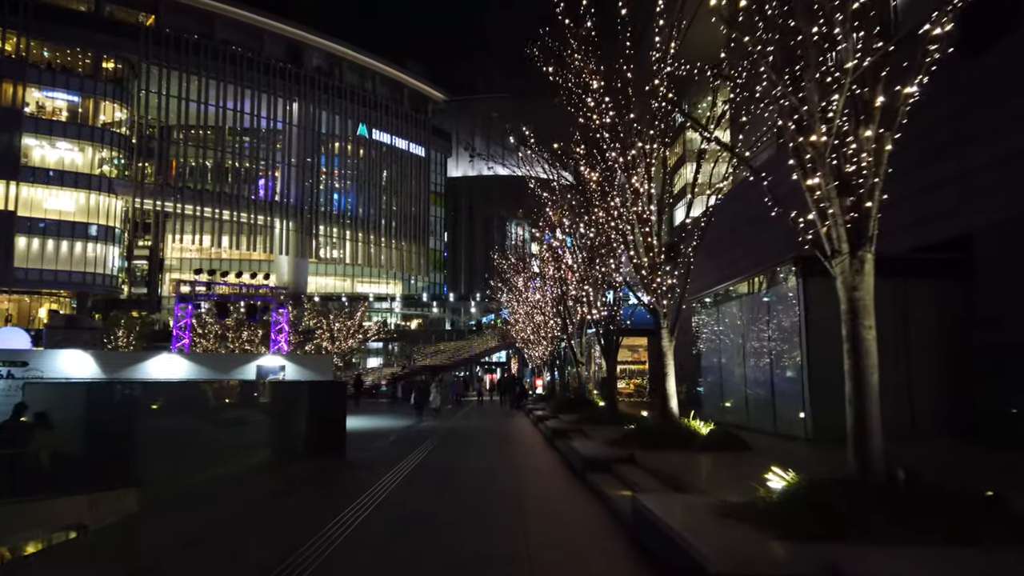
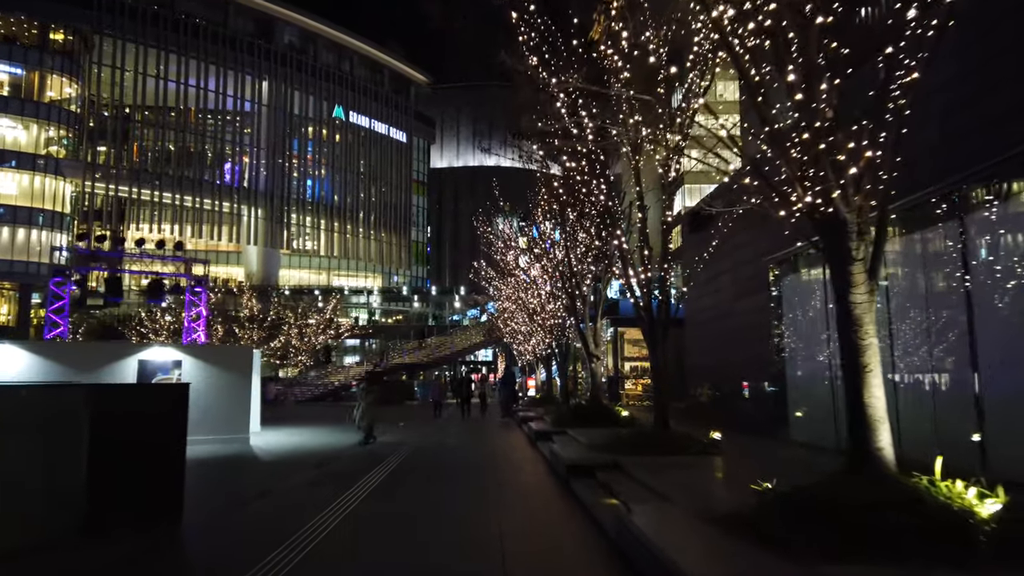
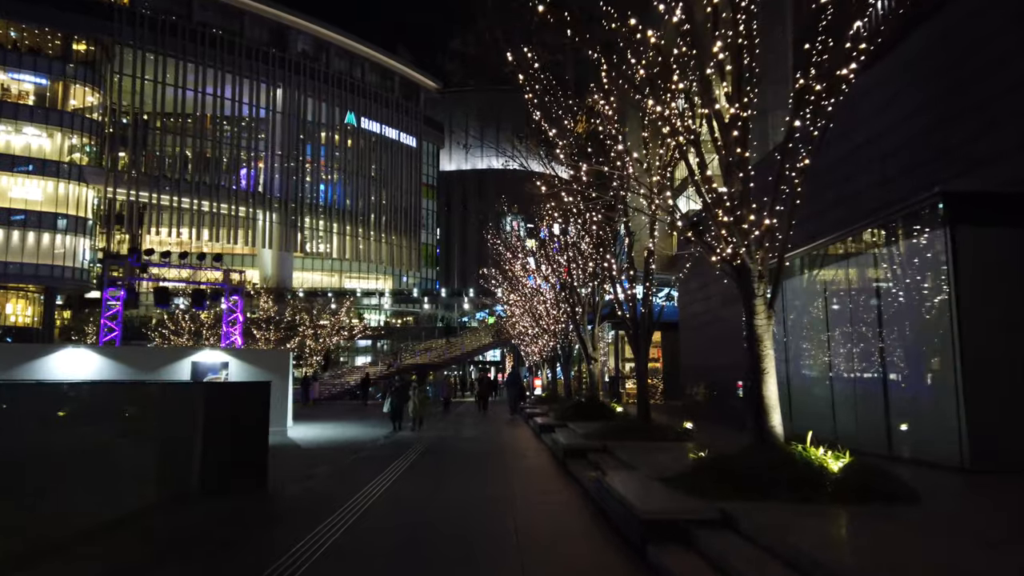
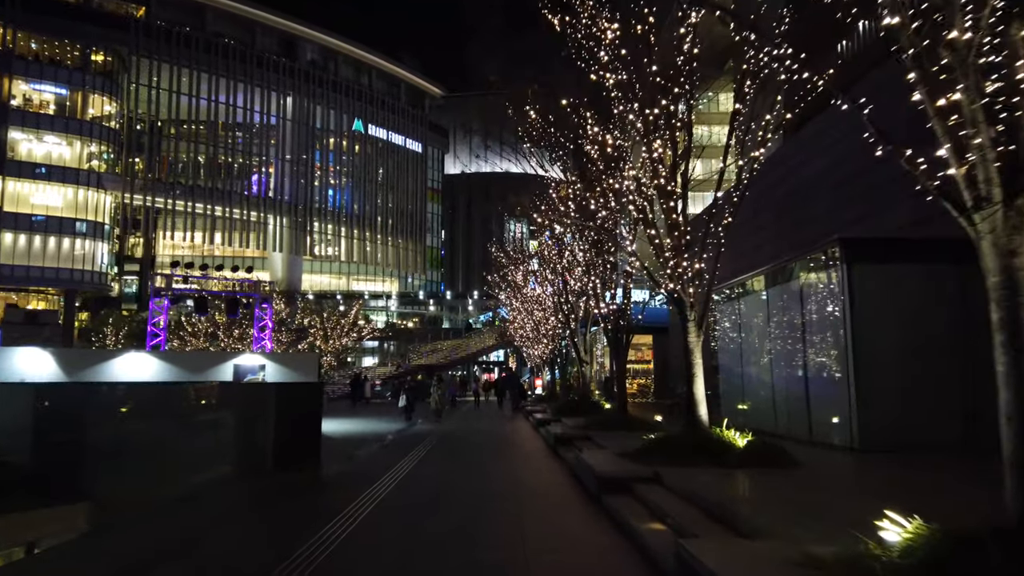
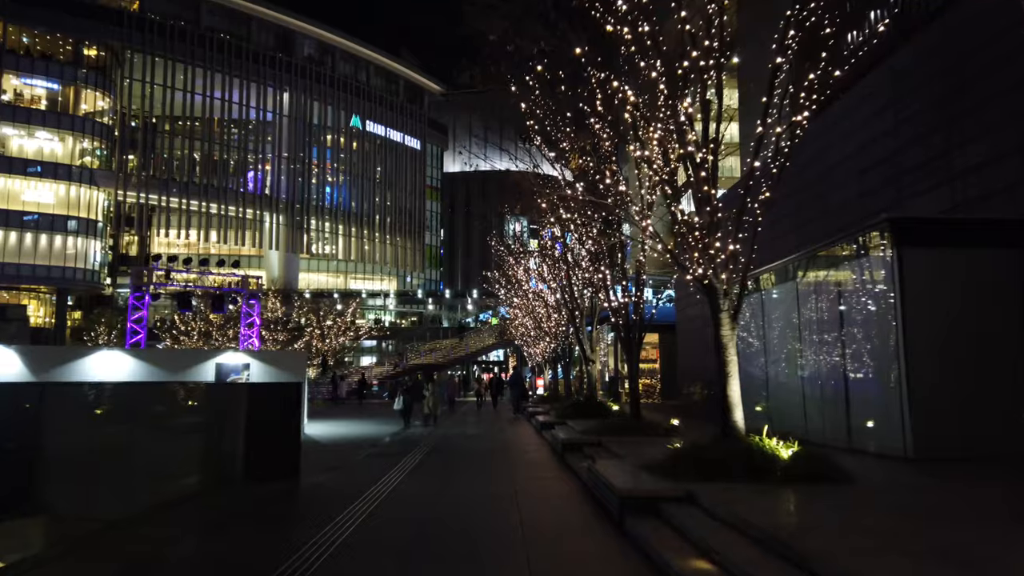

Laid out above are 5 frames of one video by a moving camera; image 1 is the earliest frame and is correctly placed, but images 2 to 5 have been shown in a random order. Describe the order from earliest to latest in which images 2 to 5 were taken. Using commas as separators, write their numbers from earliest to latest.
4, 5, 3, 2
